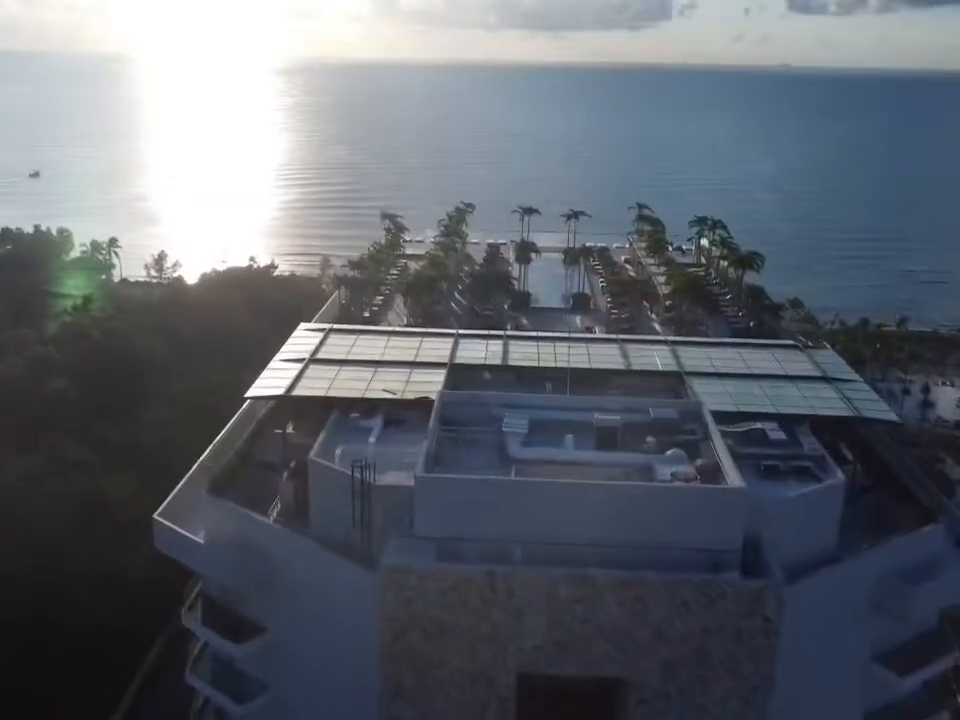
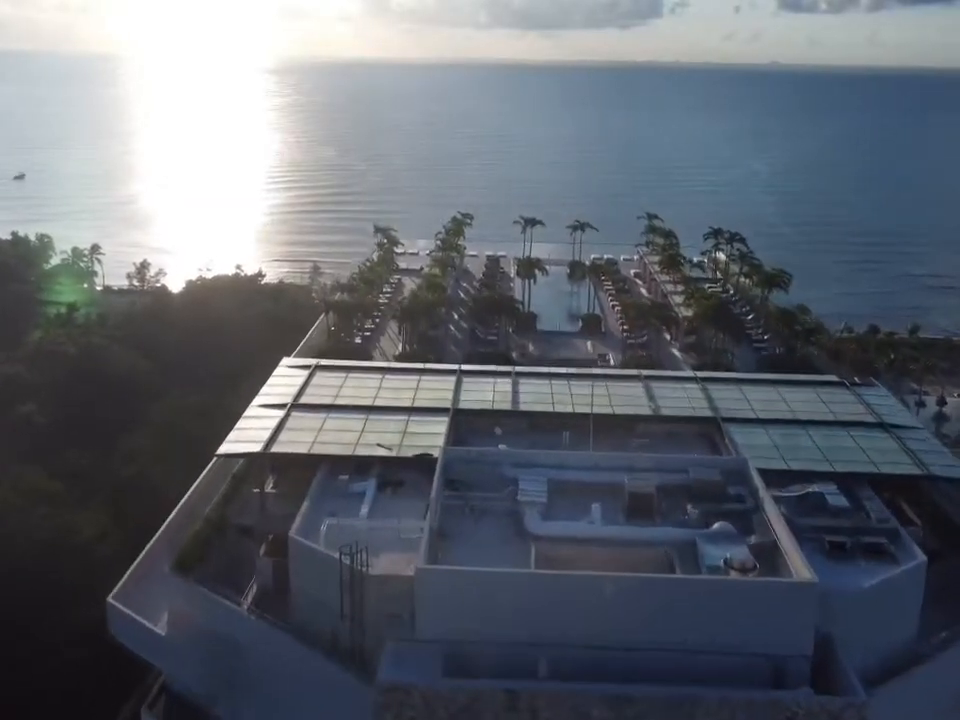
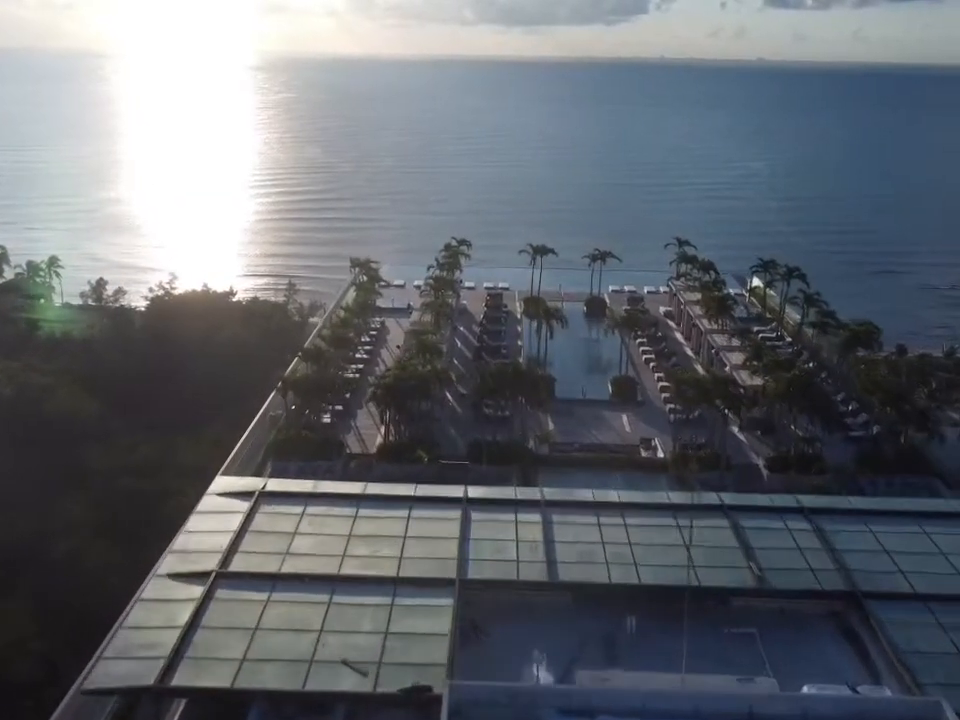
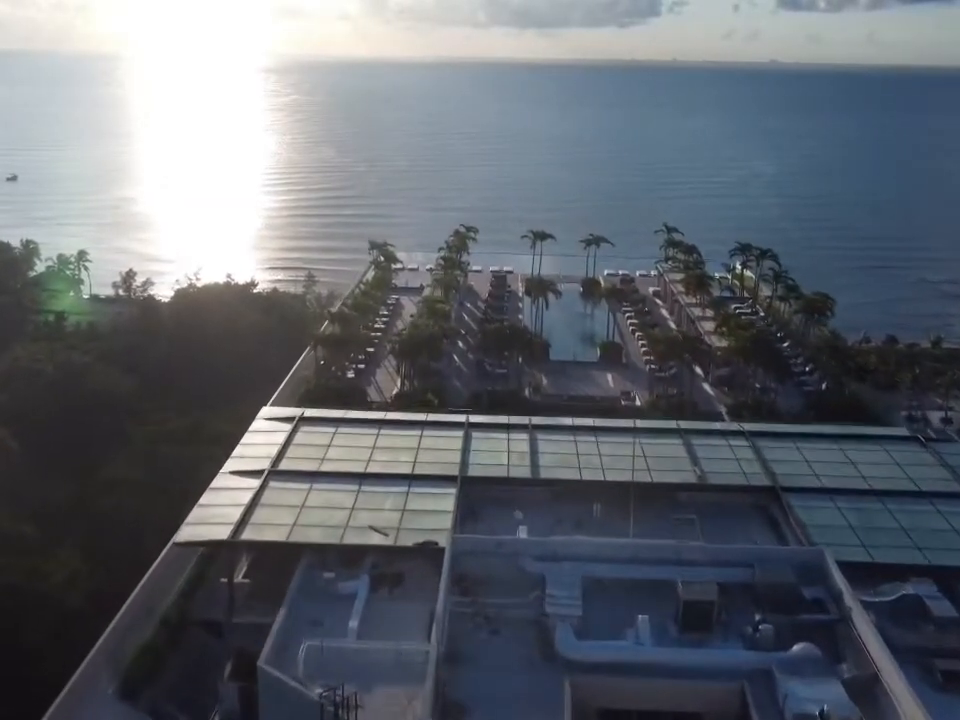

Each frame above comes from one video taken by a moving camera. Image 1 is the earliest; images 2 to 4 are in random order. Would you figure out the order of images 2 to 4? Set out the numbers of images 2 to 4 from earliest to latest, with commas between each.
2, 4, 3
